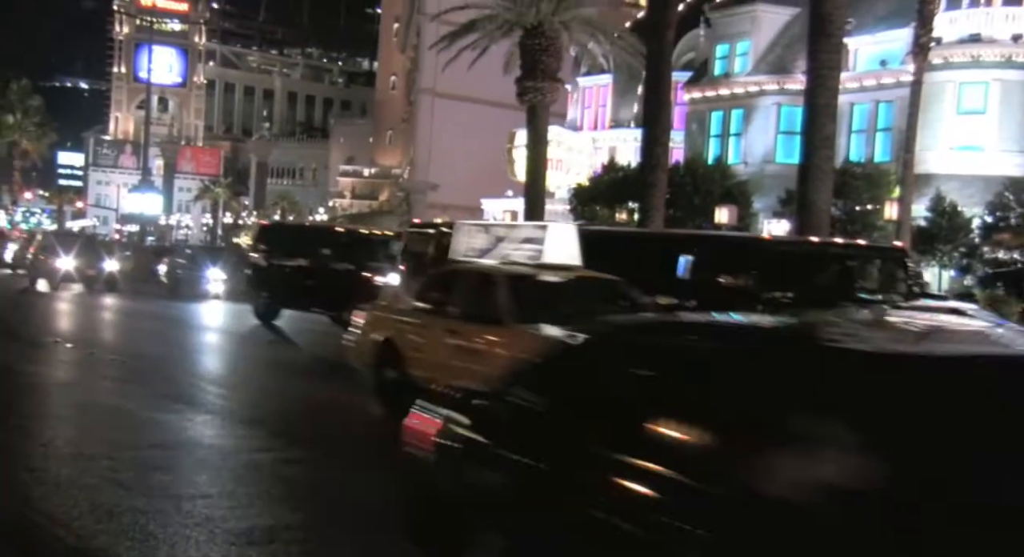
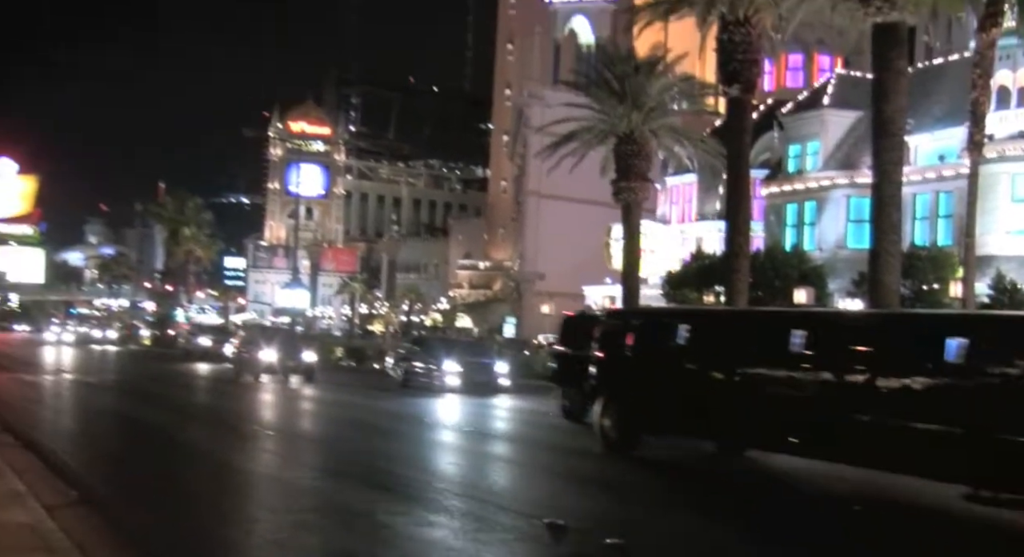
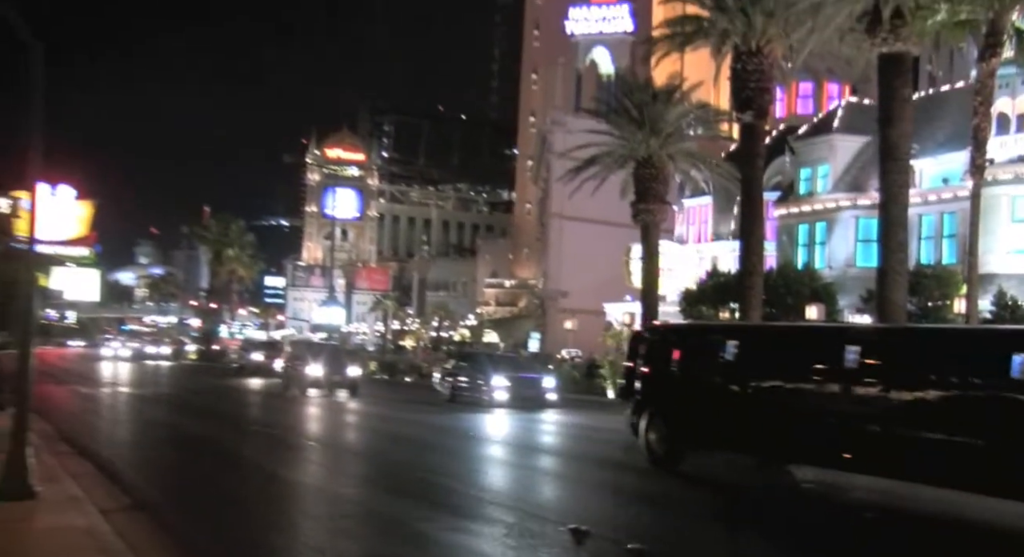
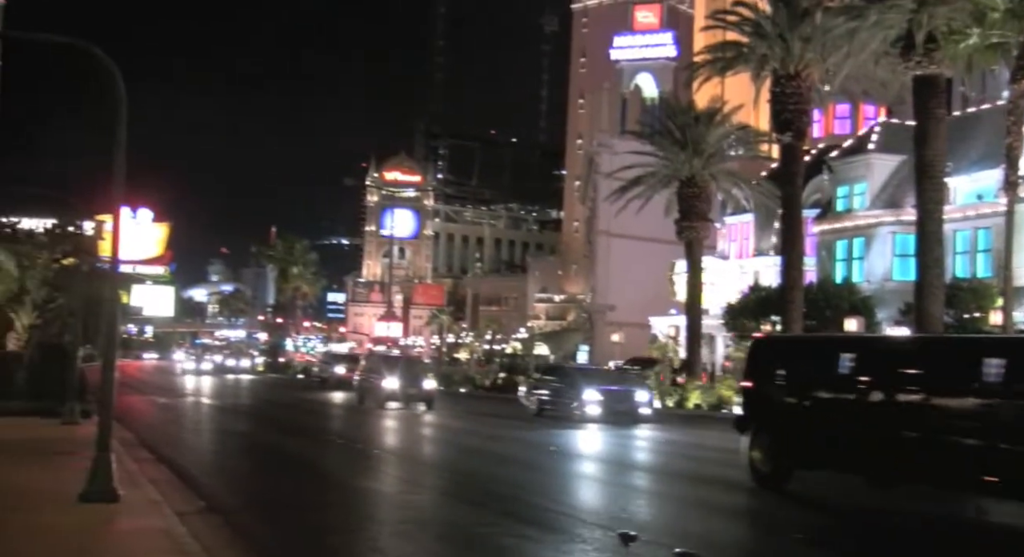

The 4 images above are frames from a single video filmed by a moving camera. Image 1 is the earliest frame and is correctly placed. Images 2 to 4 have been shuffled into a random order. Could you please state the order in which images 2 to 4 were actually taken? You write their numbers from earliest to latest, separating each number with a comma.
2, 3, 4
